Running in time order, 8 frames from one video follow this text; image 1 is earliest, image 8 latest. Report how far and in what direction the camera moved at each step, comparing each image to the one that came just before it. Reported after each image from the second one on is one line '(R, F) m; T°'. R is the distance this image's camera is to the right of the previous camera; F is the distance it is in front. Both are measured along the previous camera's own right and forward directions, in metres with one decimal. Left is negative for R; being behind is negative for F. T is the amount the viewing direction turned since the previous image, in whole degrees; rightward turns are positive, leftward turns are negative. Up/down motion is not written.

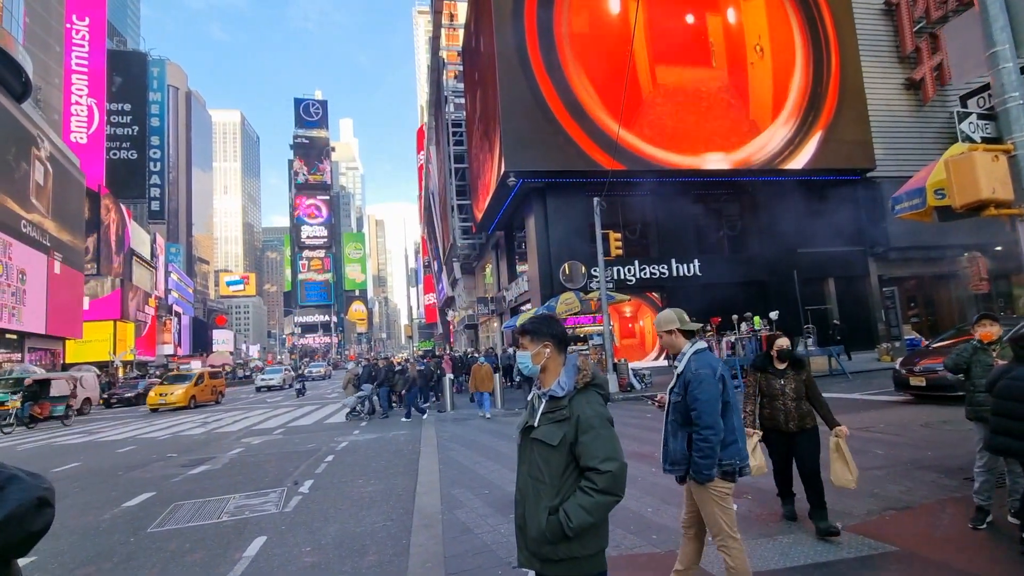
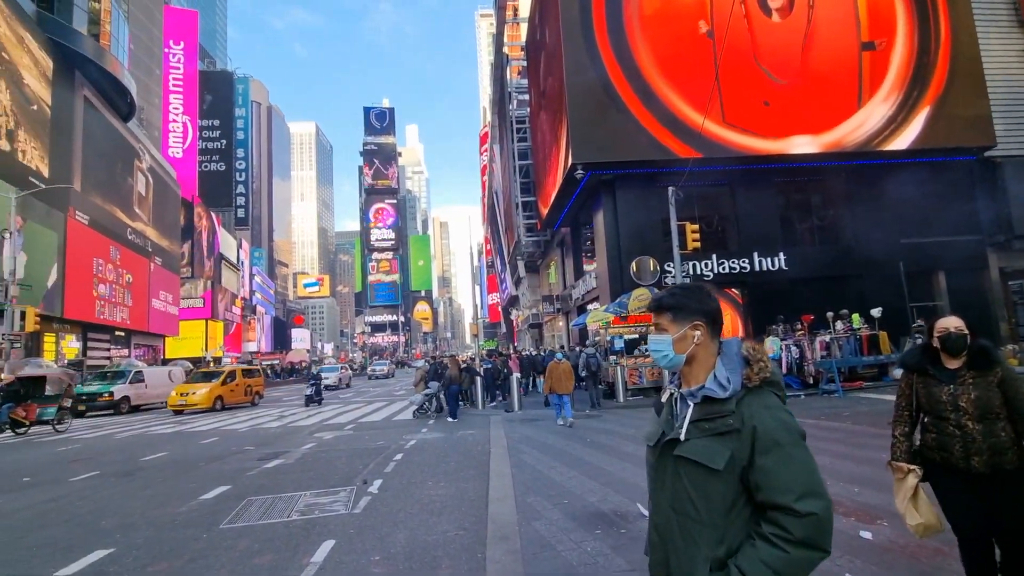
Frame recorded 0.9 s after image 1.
(-0.3, +0.7) m; -7°
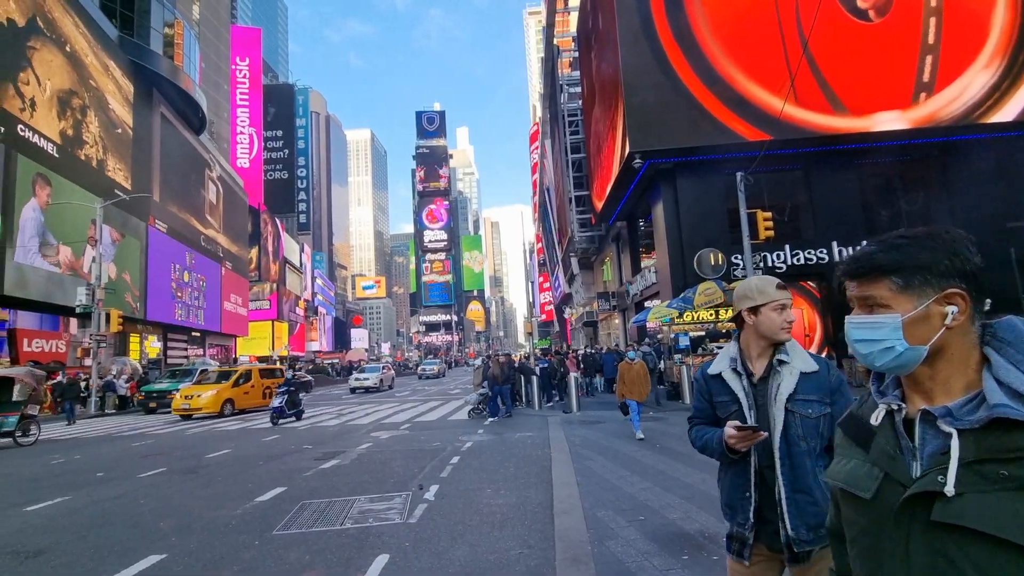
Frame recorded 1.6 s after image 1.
(-0.2, +0.7) m; -6°
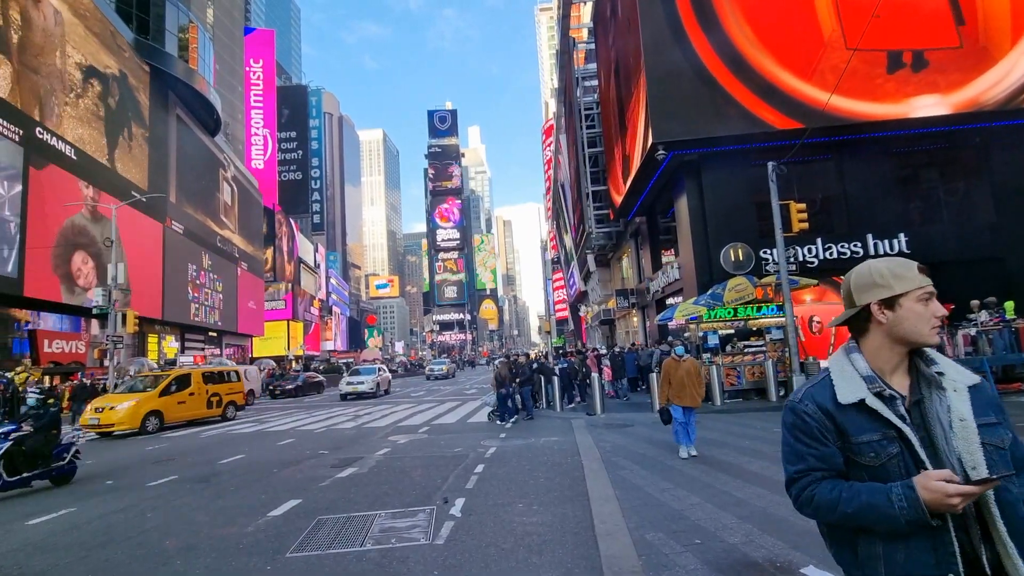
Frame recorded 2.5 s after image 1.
(-0.3, +0.7) m; -1°
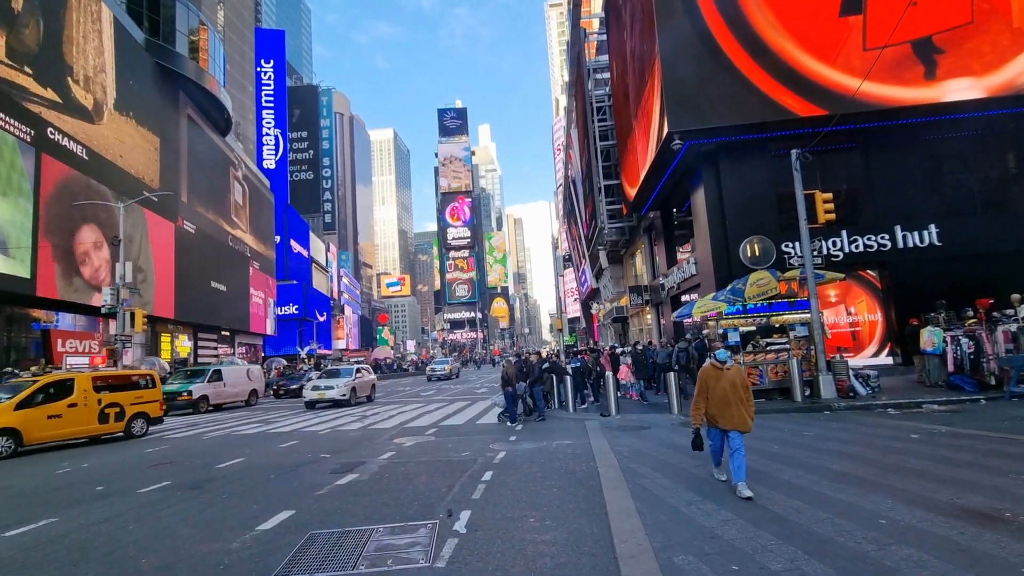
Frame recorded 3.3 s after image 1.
(0.0, +0.7) m; -1°
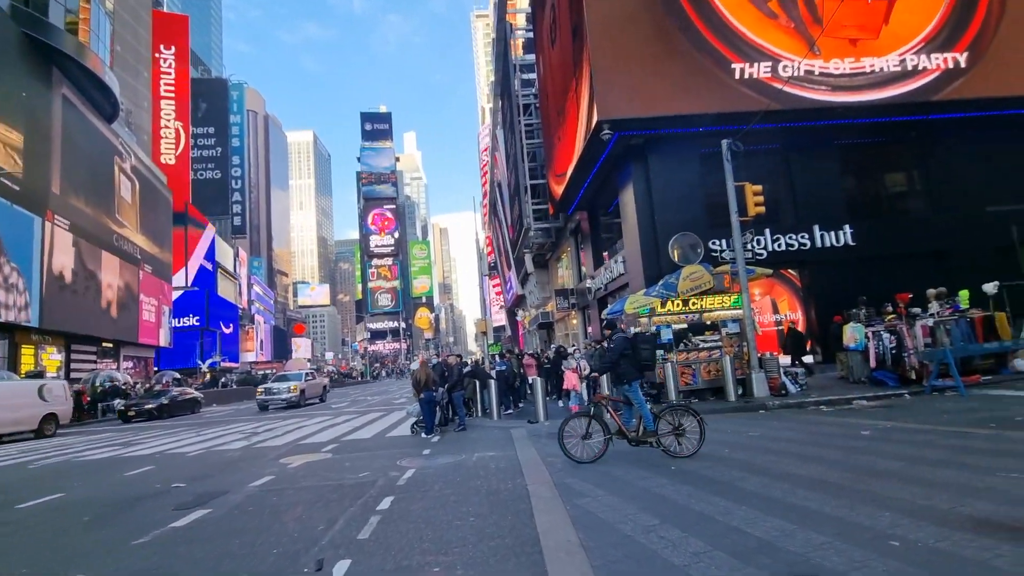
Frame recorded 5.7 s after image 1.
(+0.3, +2.0) m; +8°
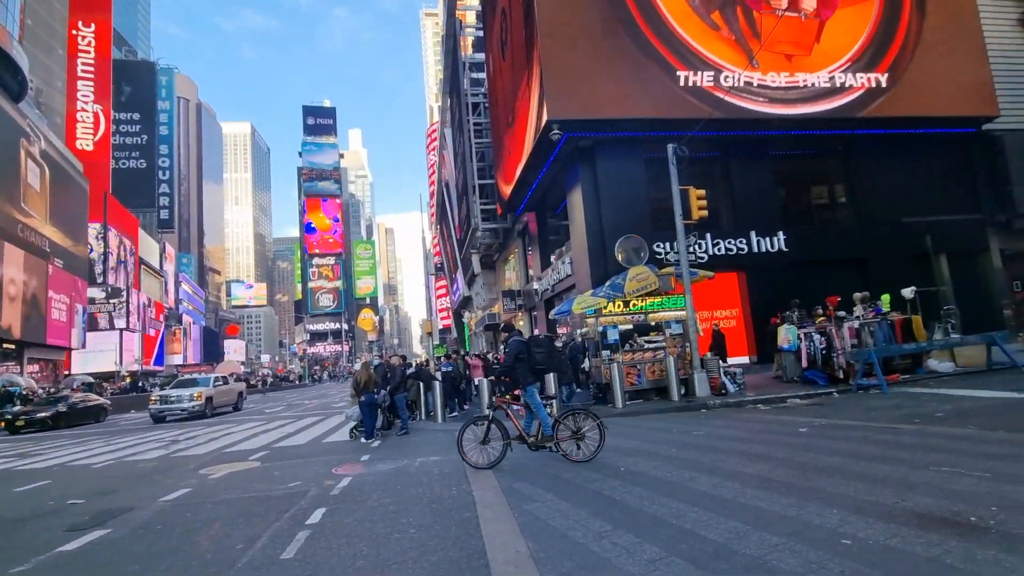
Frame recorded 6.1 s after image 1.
(0.0, +0.4) m; +6°
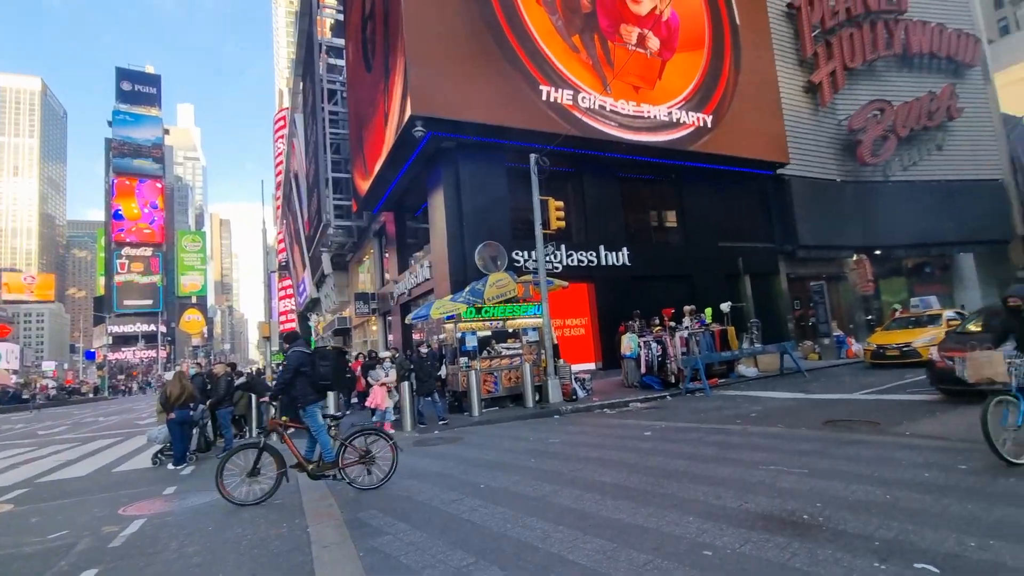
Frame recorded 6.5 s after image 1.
(0.0, +0.7) m; +16°
